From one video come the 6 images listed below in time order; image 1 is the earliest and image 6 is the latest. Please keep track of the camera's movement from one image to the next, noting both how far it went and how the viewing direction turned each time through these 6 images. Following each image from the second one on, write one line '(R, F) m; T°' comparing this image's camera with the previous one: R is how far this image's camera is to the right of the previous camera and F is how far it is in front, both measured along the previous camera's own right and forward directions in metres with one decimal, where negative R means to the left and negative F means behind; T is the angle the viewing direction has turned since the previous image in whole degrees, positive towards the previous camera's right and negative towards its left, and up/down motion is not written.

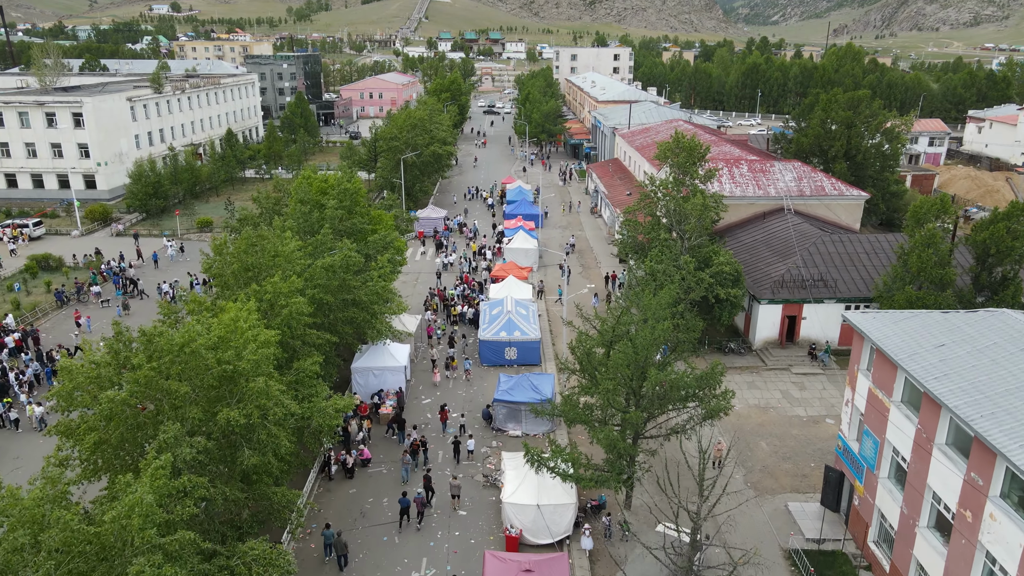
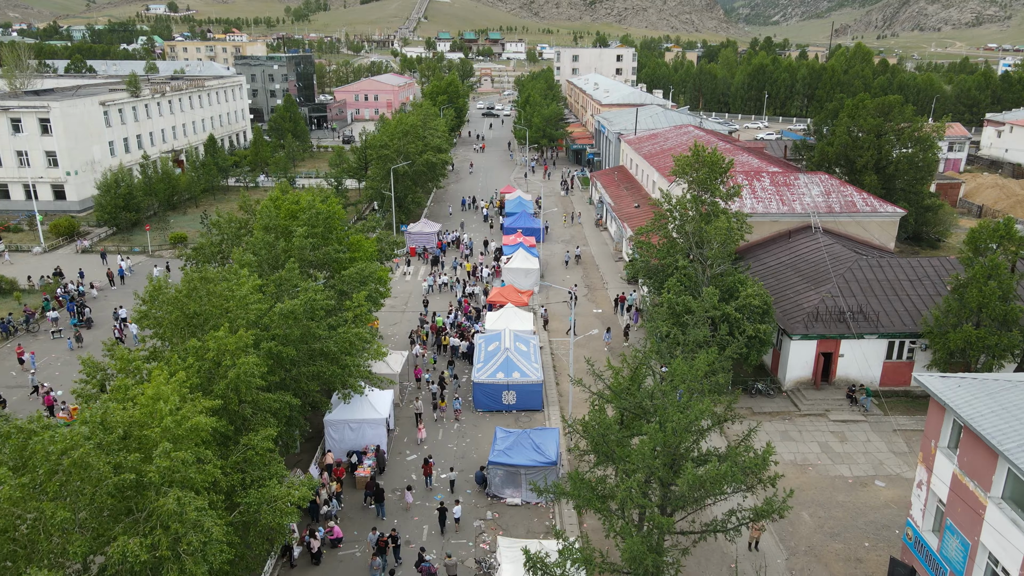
(+0.1, +3.9) m; 0°
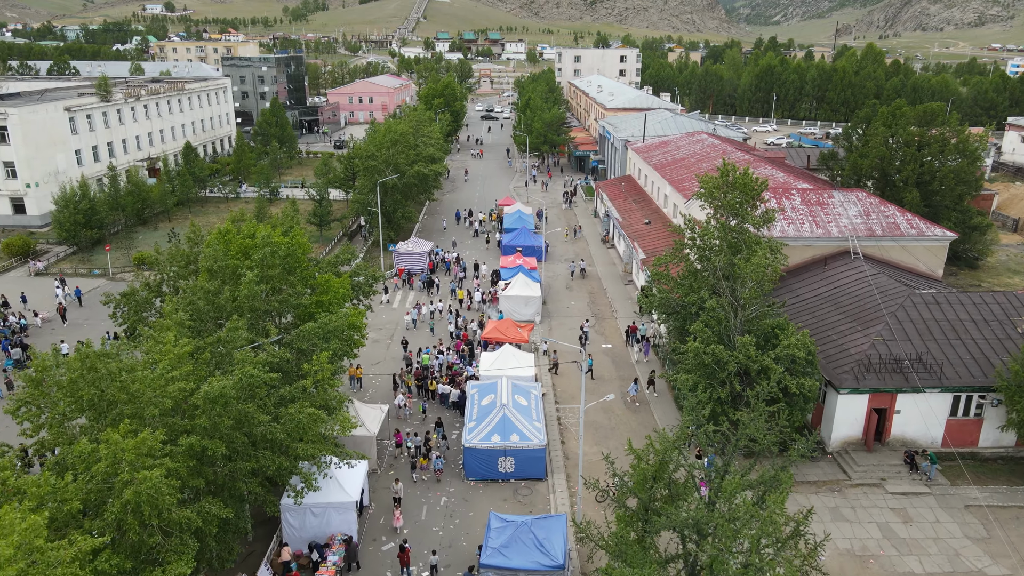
(+0.1, +4.4) m; 0°
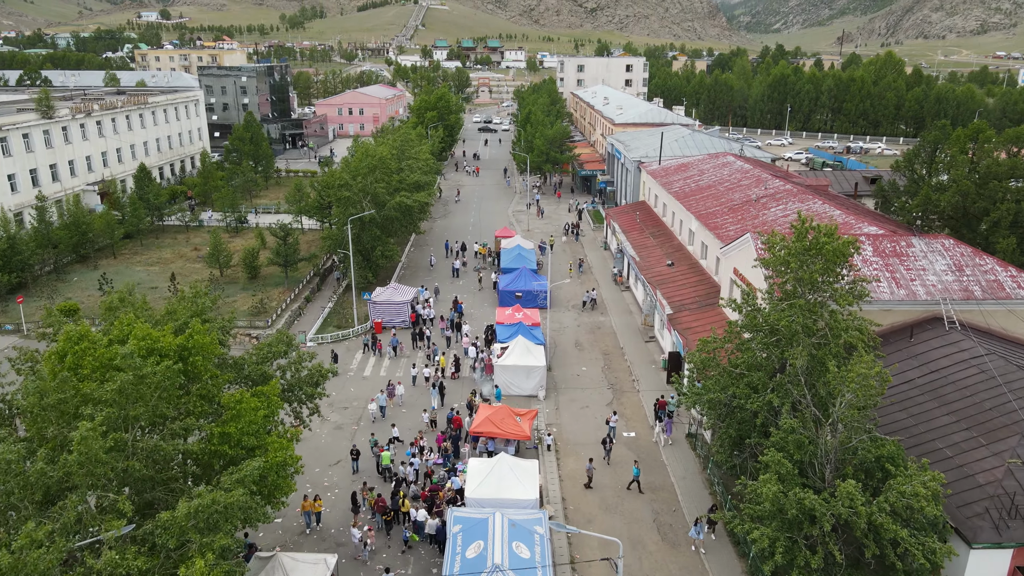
(+0.1, +7.2) m; 0°
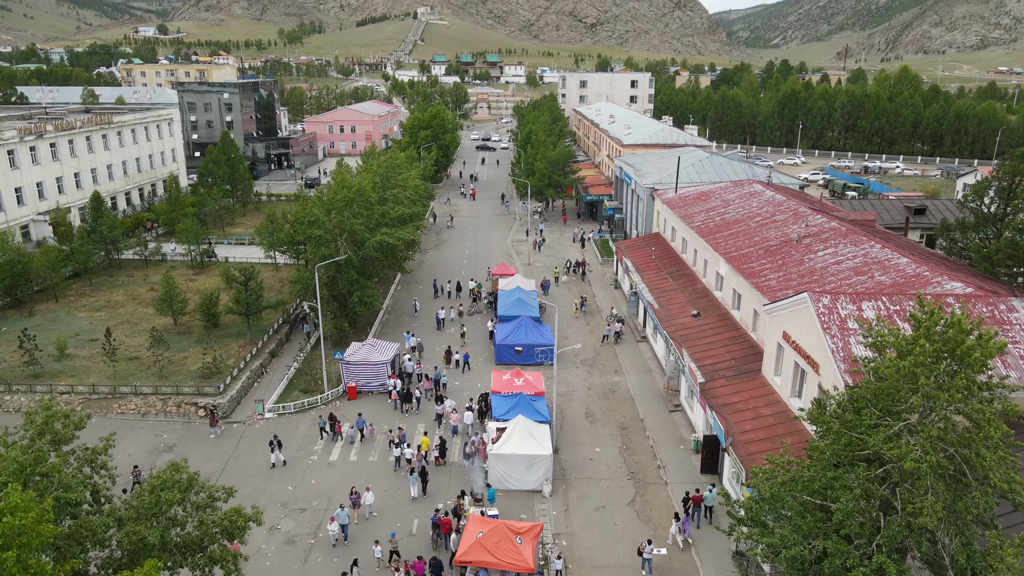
(0.0, +5.8) m; 0°
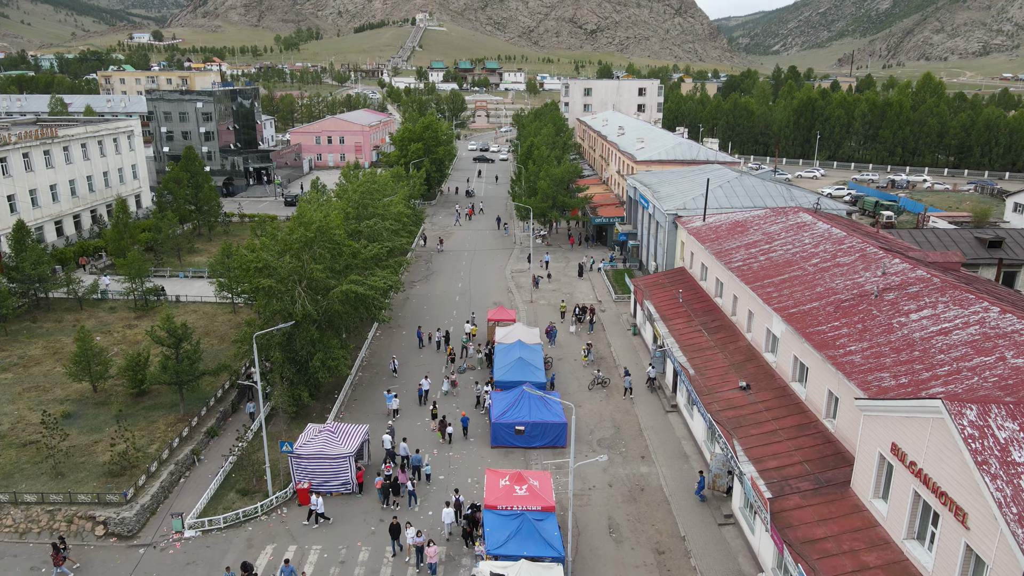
(0.0, +7.2) m; 0°
